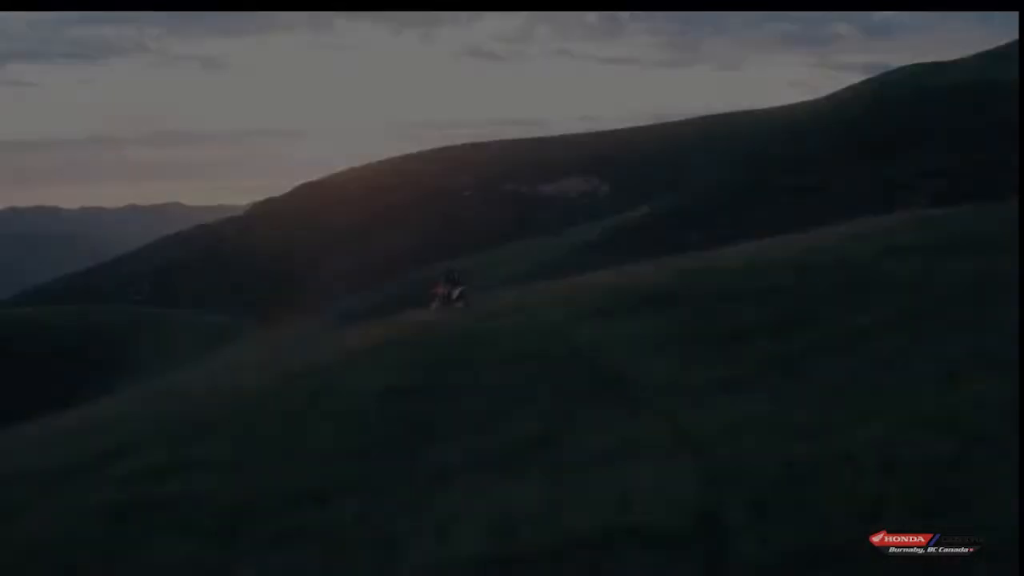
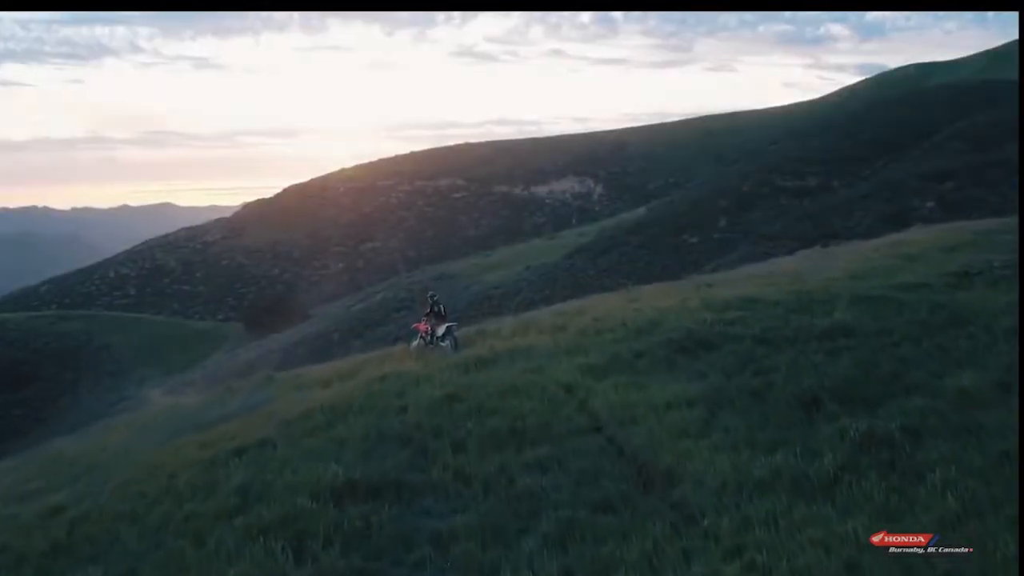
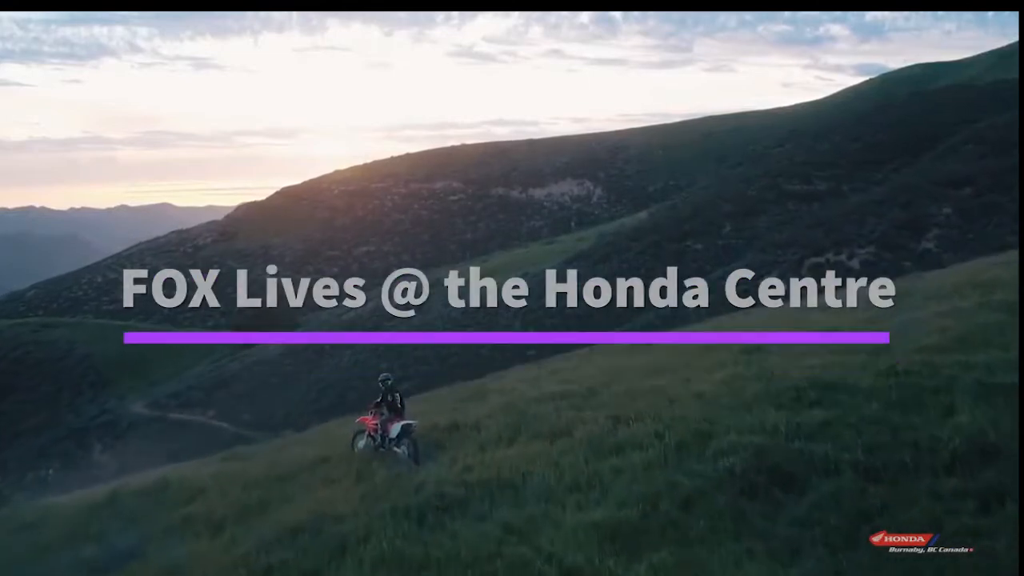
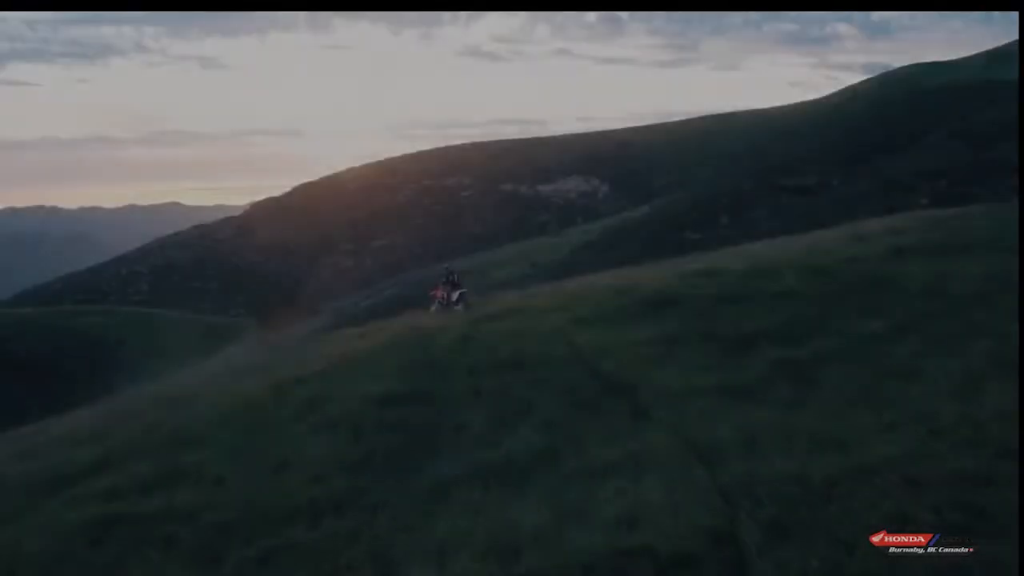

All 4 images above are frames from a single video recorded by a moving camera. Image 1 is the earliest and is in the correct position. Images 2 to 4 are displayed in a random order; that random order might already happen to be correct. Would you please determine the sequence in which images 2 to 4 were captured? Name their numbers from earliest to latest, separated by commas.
4, 2, 3
